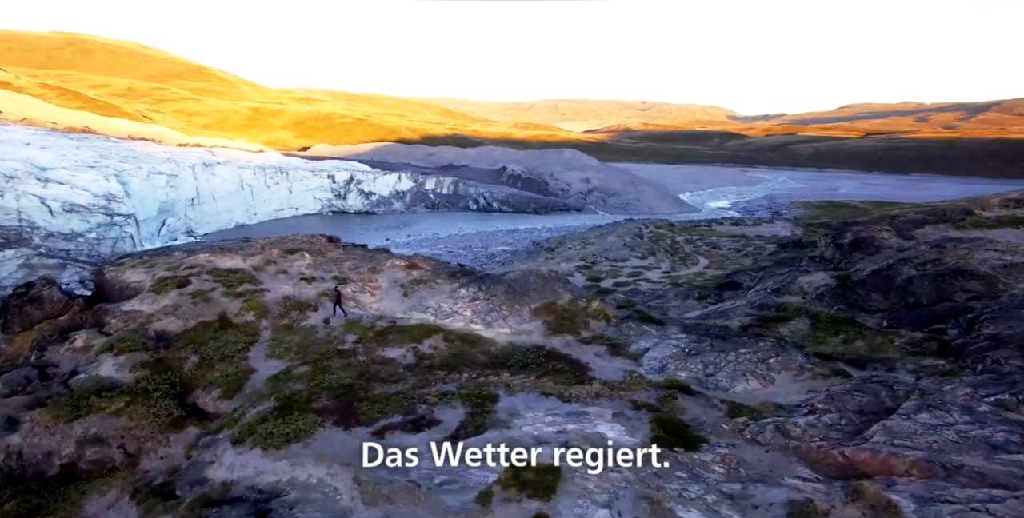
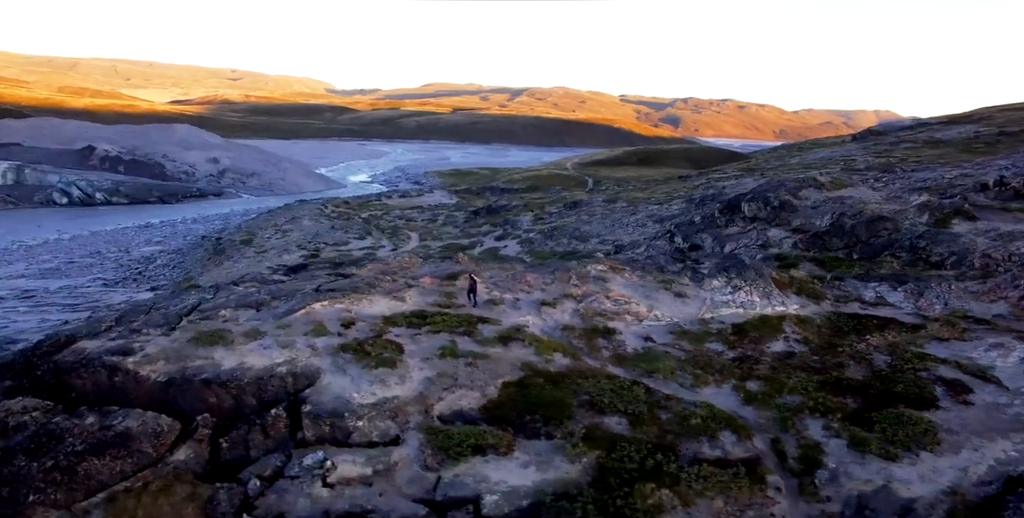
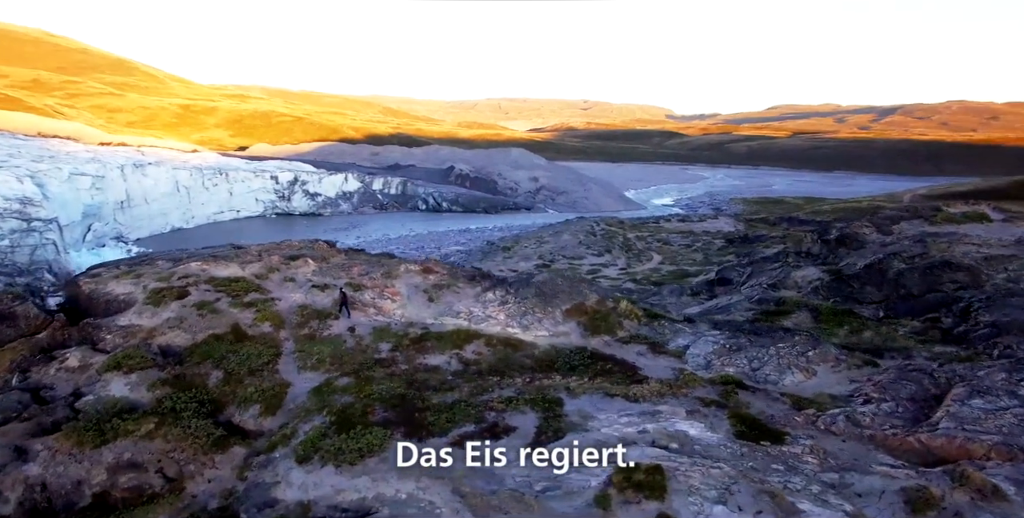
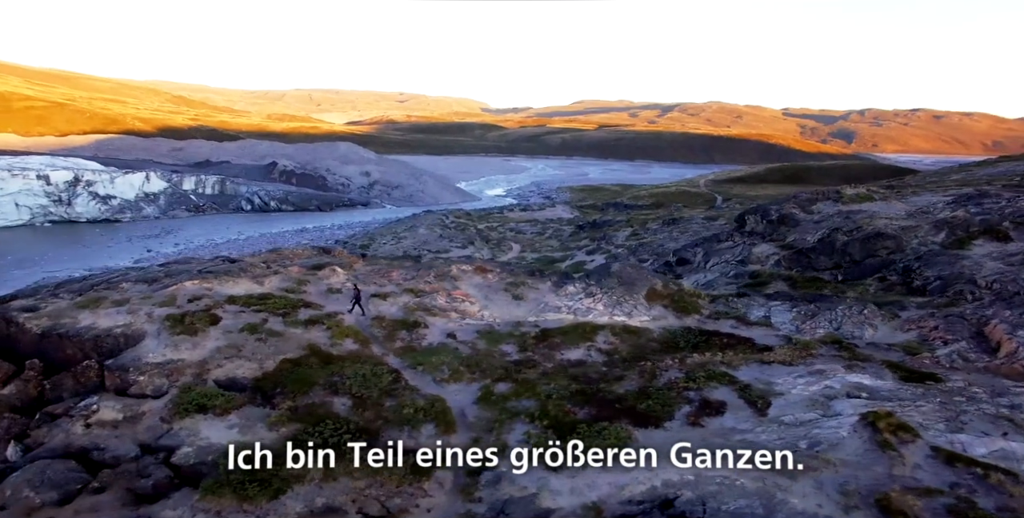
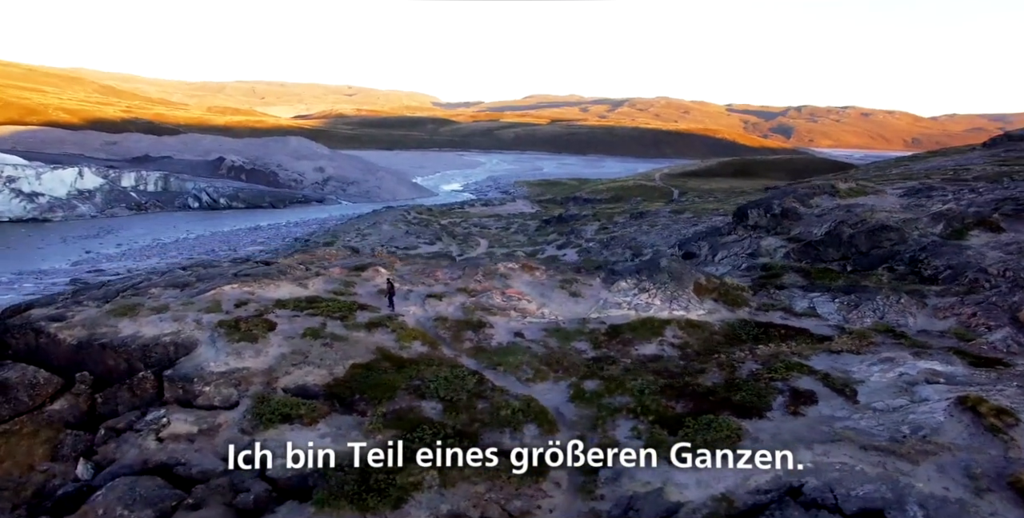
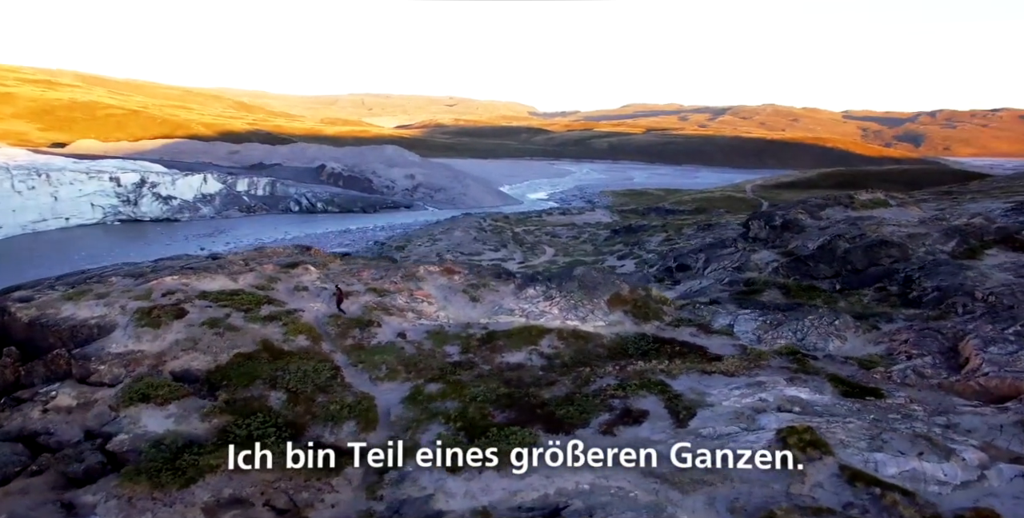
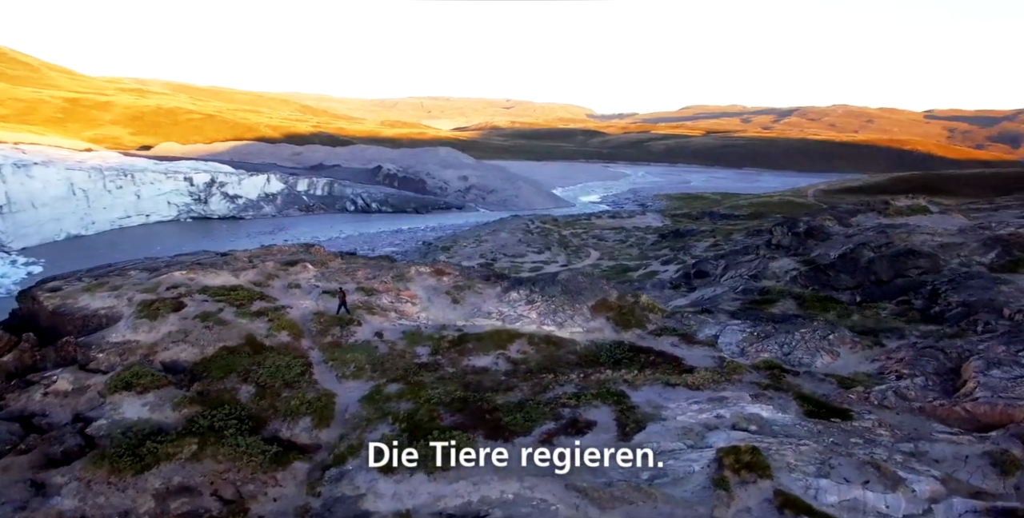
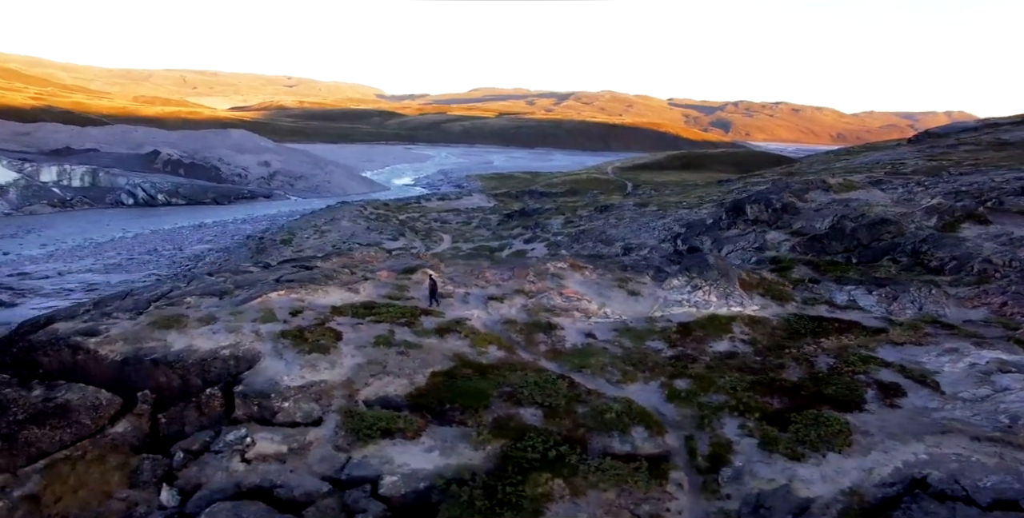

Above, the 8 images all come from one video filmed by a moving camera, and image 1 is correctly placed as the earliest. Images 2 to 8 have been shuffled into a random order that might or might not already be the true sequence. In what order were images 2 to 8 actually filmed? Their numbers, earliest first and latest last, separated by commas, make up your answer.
3, 7, 6, 4, 5, 8, 2
